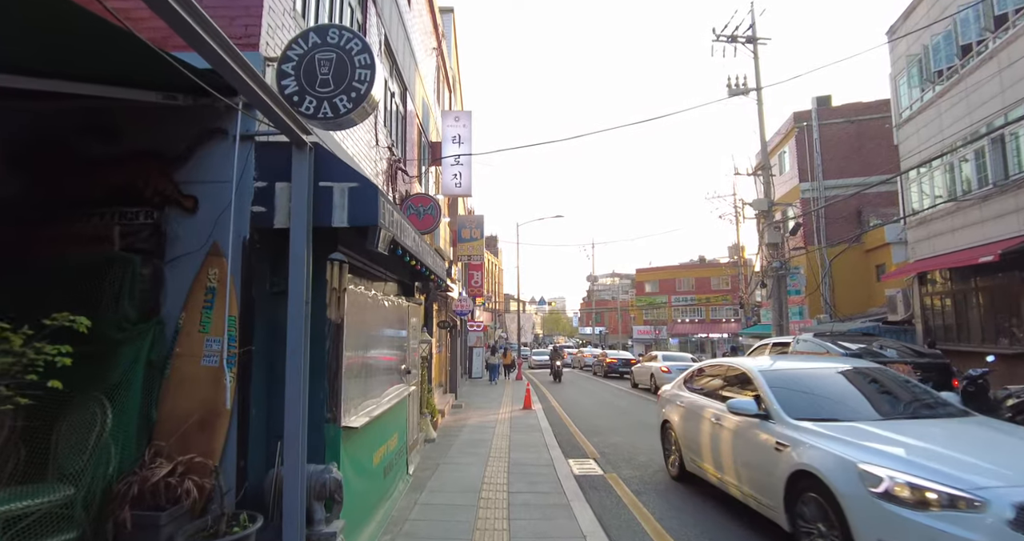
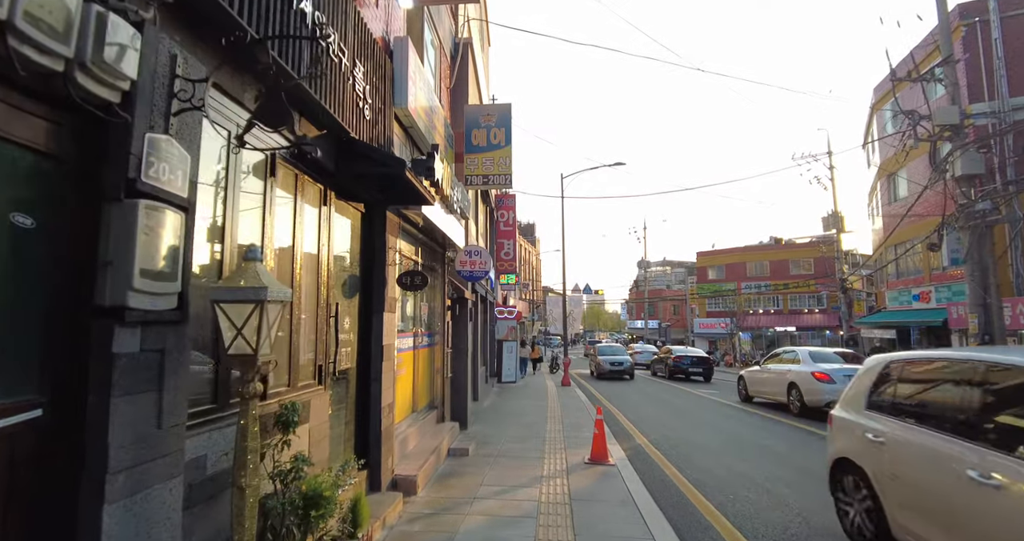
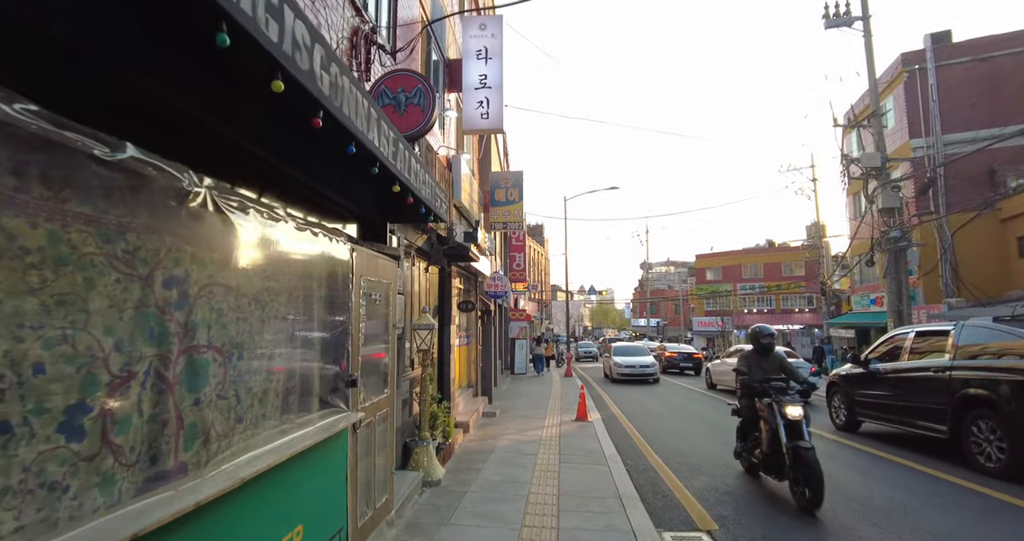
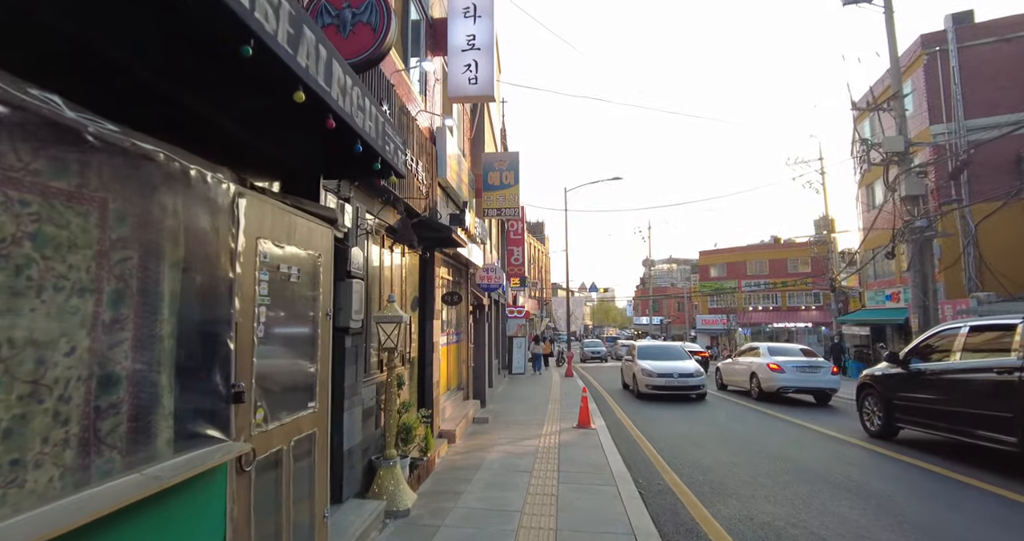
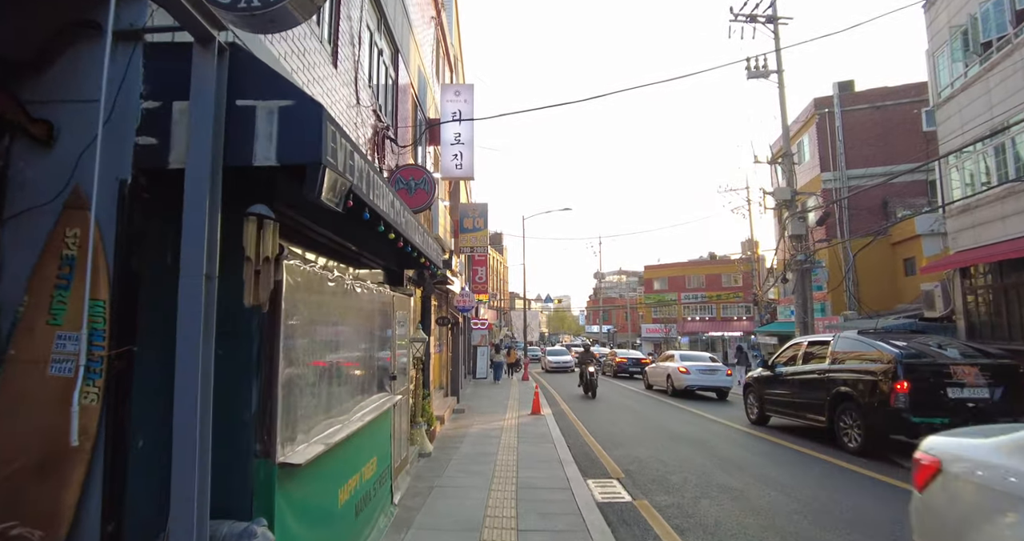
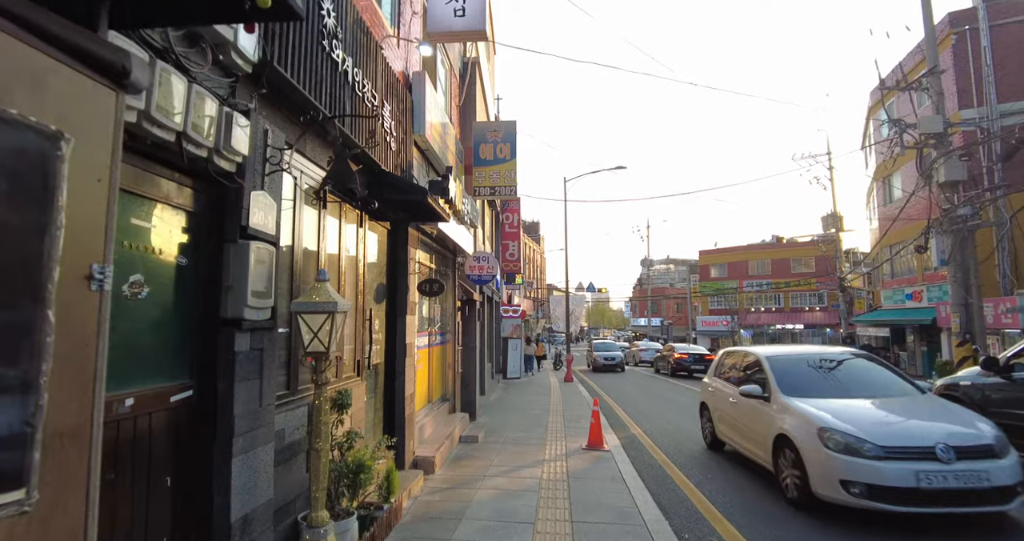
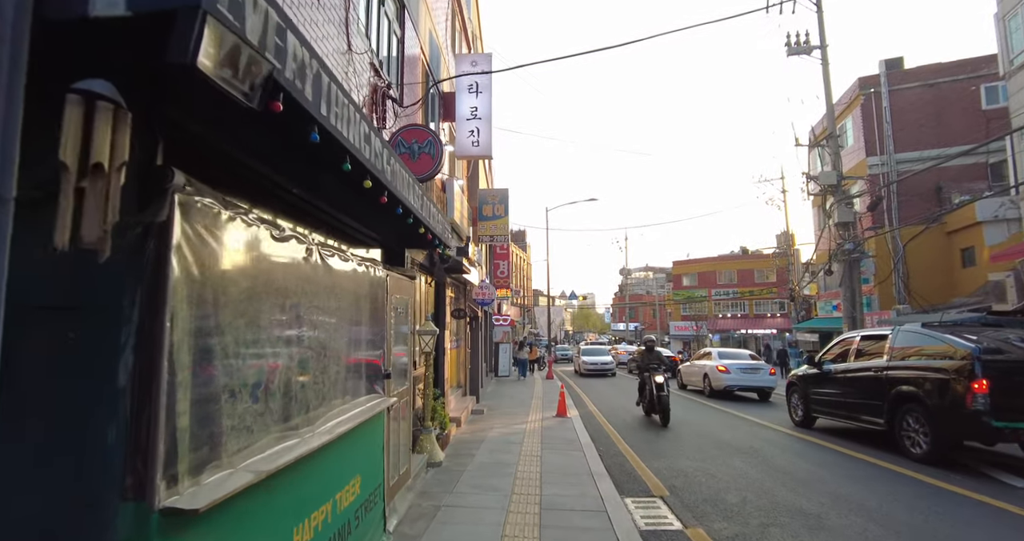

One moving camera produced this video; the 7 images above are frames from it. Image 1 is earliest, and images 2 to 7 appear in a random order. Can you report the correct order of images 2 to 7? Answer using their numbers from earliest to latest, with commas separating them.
5, 7, 3, 4, 6, 2
